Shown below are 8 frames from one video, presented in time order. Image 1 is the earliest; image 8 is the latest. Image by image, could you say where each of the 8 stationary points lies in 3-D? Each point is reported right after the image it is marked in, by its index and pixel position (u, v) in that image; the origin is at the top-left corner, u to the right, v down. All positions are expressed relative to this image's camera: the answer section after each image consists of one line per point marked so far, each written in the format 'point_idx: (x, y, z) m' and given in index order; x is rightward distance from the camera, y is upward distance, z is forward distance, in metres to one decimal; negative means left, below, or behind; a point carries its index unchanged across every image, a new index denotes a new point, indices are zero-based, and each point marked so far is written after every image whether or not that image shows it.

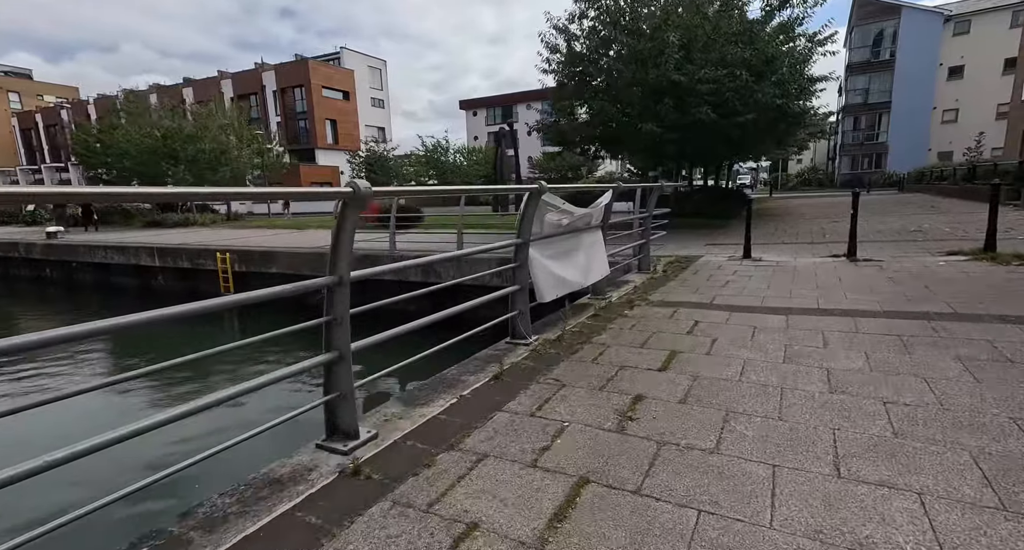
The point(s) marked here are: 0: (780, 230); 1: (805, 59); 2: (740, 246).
0: (+5.4, +0.9, +11.5) m
1: (+6.6, +4.9, +12.8) m
2: (+3.8, +0.5, +9.6) m
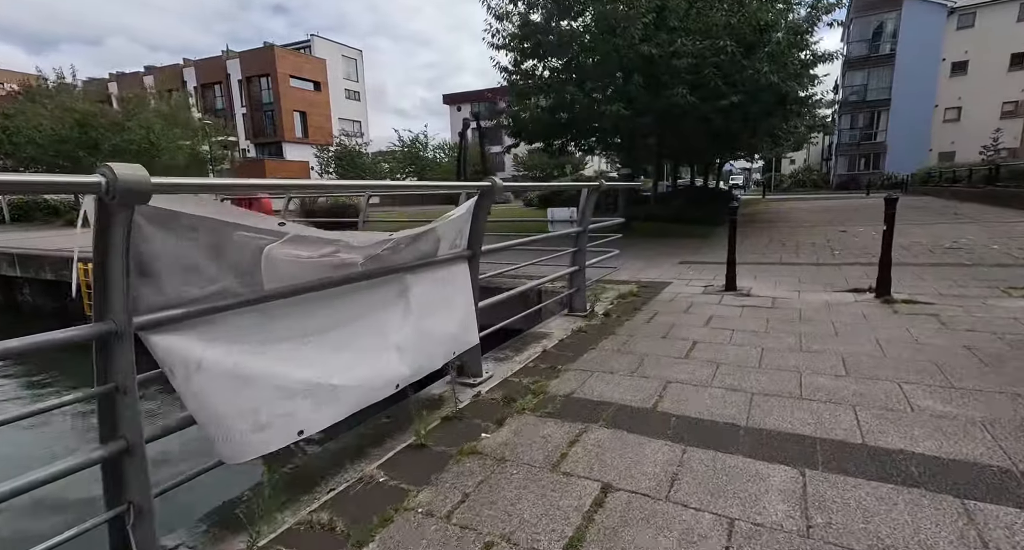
0: (+4.3, +0.5, +9.2) m
1: (+5.4, +4.5, +10.5) m
2: (+2.7, +0.1, +7.3) m
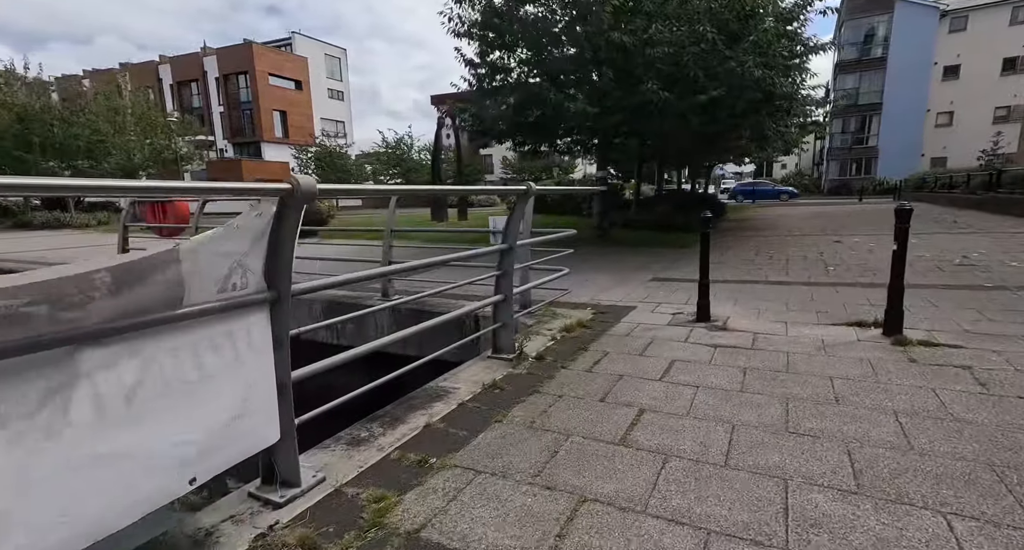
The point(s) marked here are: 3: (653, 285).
0: (+3.6, +0.3, +8.1) m
1: (+4.7, +4.3, +9.5) m
2: (+2.0, -0.1, +6.2) m
3: (+1.6, -0.1, +6.6) m
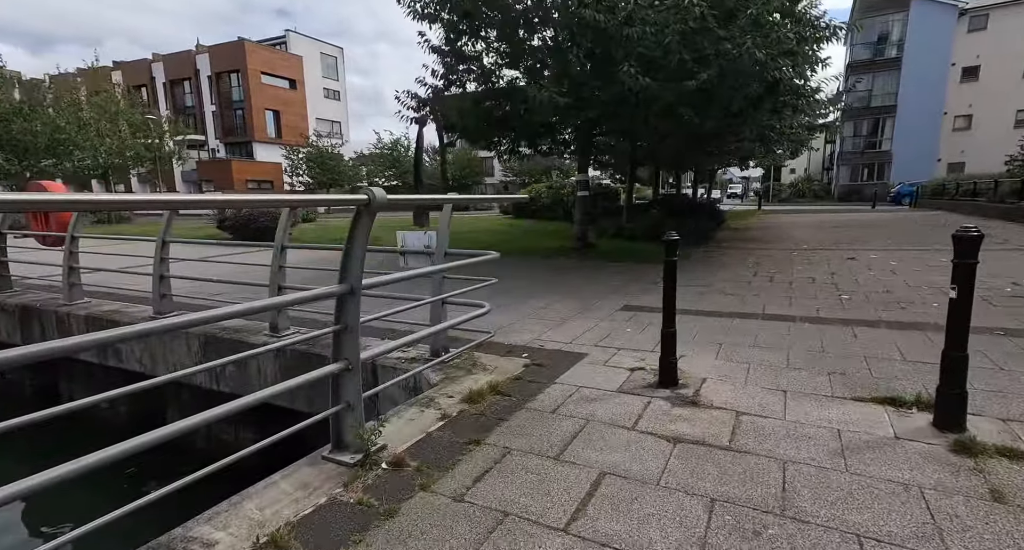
0: (+3.0, 0.0, +6.7) m
1: (+4.2, +4.0, +8.1) m
2: (+1.4, -0.4, +4.8) m
3: (+1.0, -0.4, +5.2) m
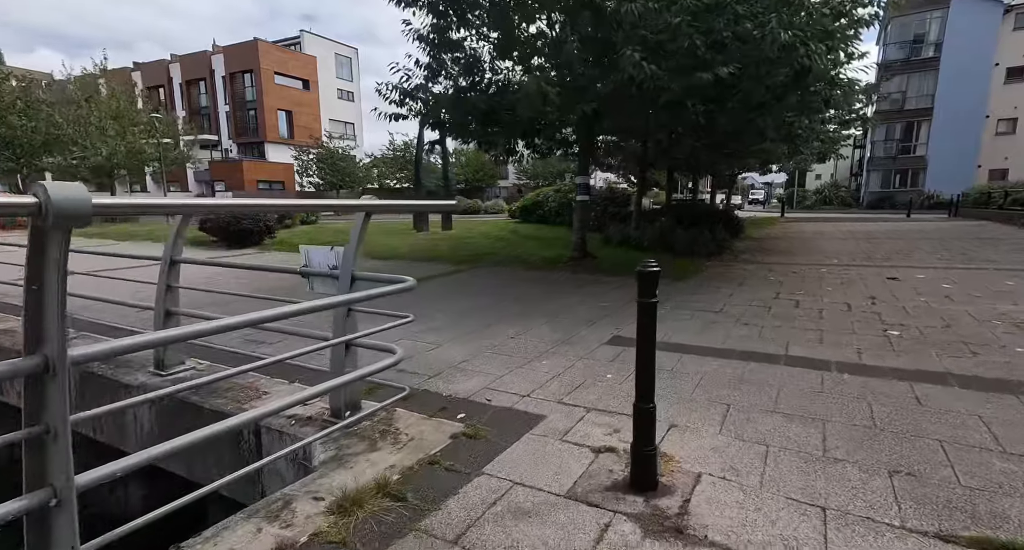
0: (+2.7, -0.3, +5.6) m
1: (+4.0, +3.7, +6.9) m
2: (+1.0, -0.6, +3.7) m
3: (+0.7, -0.6, +4.1) m
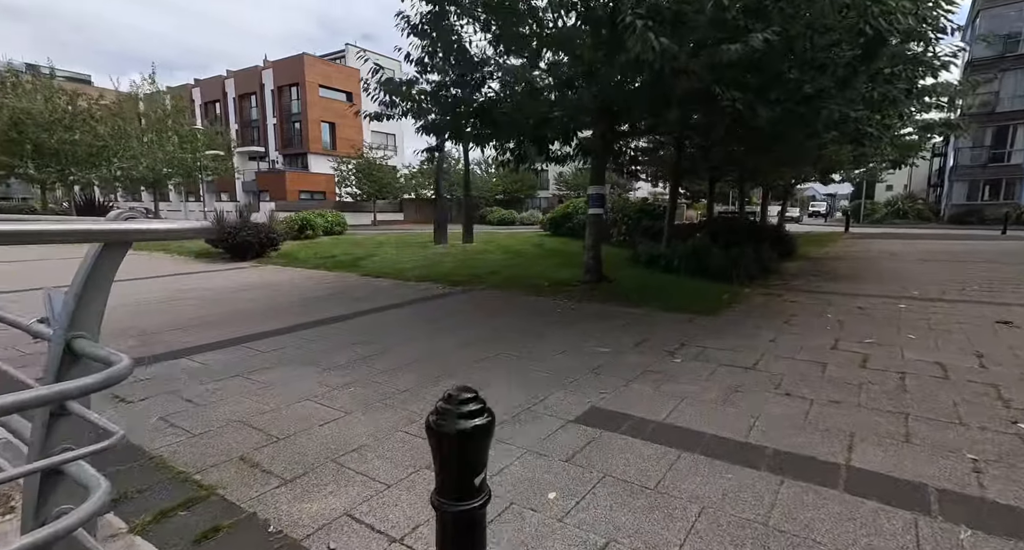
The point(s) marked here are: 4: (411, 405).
0: (+2.4, -0.6, +4.0) m
1: (+3.8, +3.3, +5.2) m
2: (+0.6, -0.9, +2.2) m
3: (+0.2, -0.9, +2.7) m
4: (-0.6, -0.8, +3.4) m
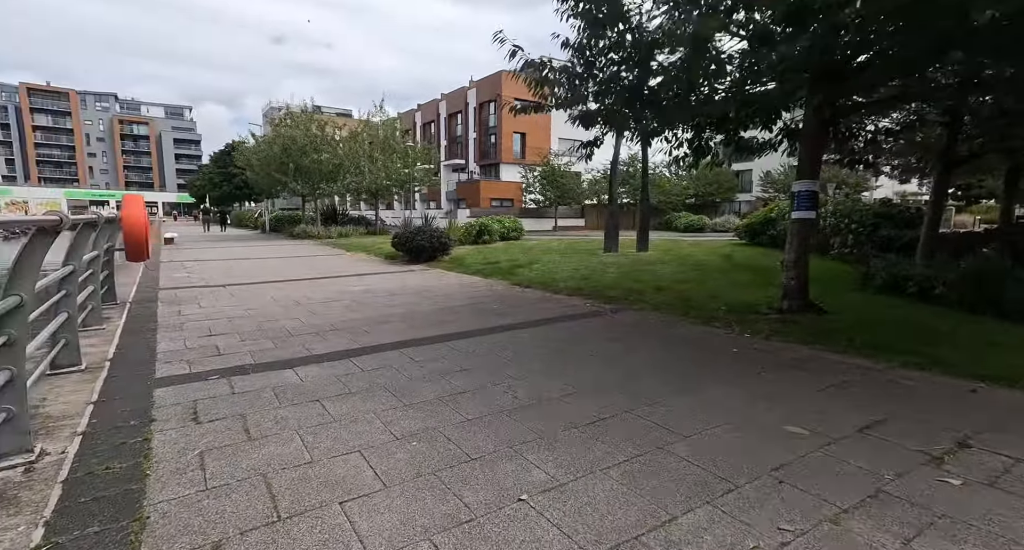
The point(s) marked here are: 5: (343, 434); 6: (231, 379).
0: (+2.8, -0.8, +1.8) m
1: (+4.8, +3.1, +2.6) m
2: (+0.5, -1.0, +0.8) m
3: (+0.4, -0.9, +1.4) m
4: (-0.1, -0.9, +2.3) m
5: (-0.9, -0.8, +3.0) m
6: (-2.2, -0.8, +4.5) m
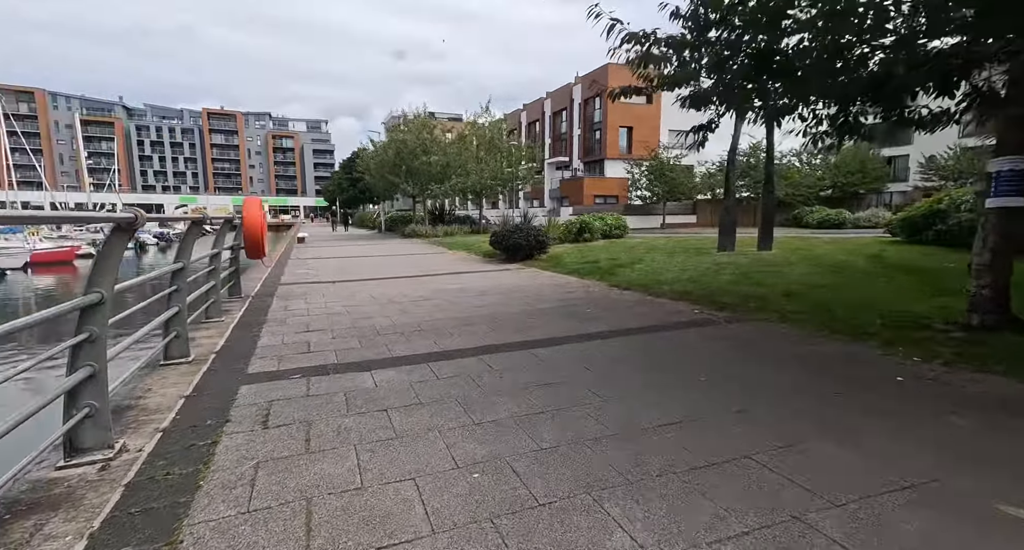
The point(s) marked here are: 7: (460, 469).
0: (+2.9, -0.8, +0.8) m
1: (+5.1, +3.0, +1.2) m
2: (+0.5, -1.0, +0.2) m
3: (+0.4, -1.0, +0.8) m
4: (+0.1, -0.9, +1.8) m
5: (-0.5, -0.8, +2.6) m
6: (-1.5, -0.8, +4.3) m
7: (-0.2, -0.8, +2.4) m
